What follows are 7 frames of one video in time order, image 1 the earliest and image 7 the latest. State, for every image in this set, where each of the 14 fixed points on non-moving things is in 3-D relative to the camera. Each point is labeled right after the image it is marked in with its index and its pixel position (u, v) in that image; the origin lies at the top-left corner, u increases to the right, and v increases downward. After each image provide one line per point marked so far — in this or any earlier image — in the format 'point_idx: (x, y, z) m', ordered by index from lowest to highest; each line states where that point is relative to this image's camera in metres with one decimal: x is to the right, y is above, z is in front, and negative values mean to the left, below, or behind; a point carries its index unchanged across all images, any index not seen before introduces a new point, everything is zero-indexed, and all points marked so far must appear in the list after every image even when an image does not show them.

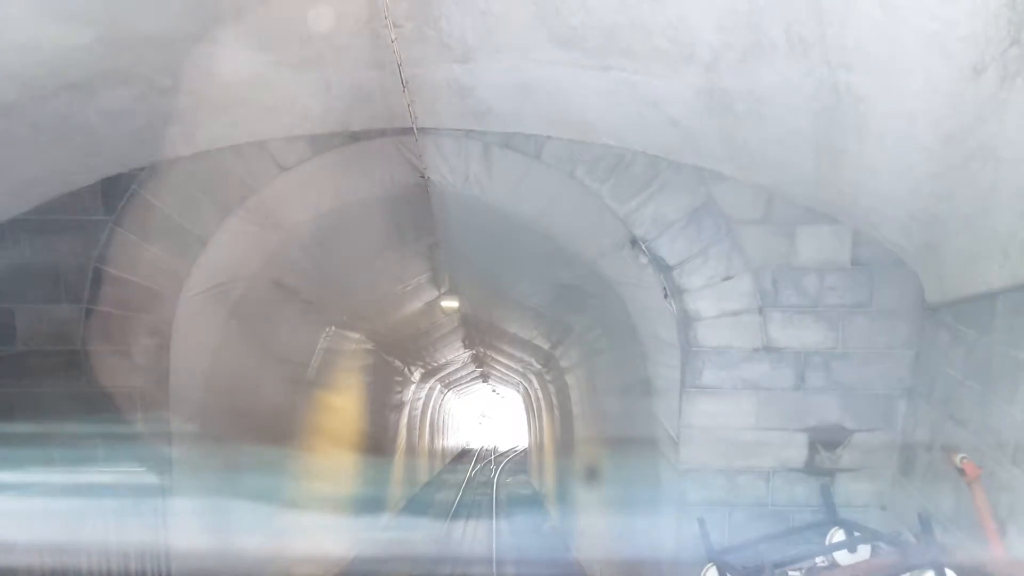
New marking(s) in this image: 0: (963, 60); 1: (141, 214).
0: (+1.4, +0.7, +2.3) m
1: (-1.9, +0.4, +4.1) m
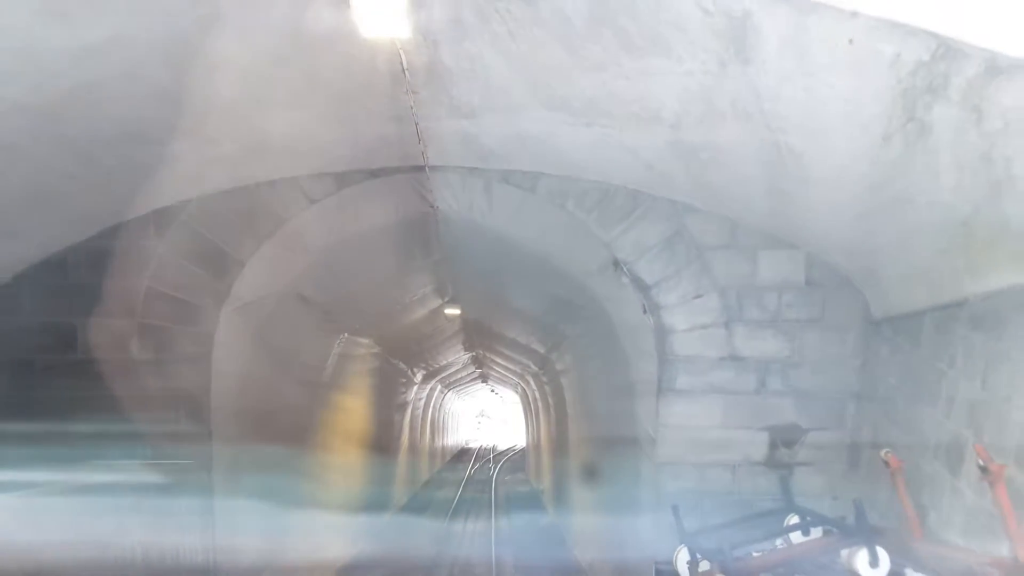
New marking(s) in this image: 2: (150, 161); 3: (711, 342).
0: (+1.4, +0.6, +2.9) m
1: (-1.9, +0.3, +4.7) m
2: (-1.8, +0.6, +4.0) m
3: (+1.1, -0.3, +4.4) m
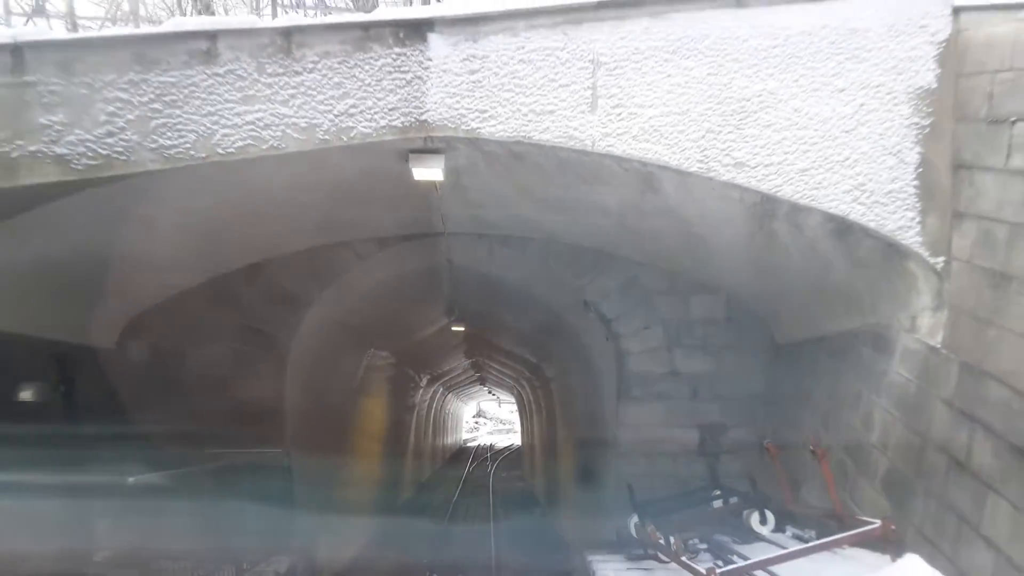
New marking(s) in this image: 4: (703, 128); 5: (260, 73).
0: (+1.4, +0.3, +4.4) m
1: (-2.0, 0.0, +6.2) m
2: (-1.9, +0.3, +5.5) m
3: (+1.1, -0.6, +5.9) m
4: (+0.9, +0.8, +3.8) m
5: (-1.1, +1.0, +3.5) m
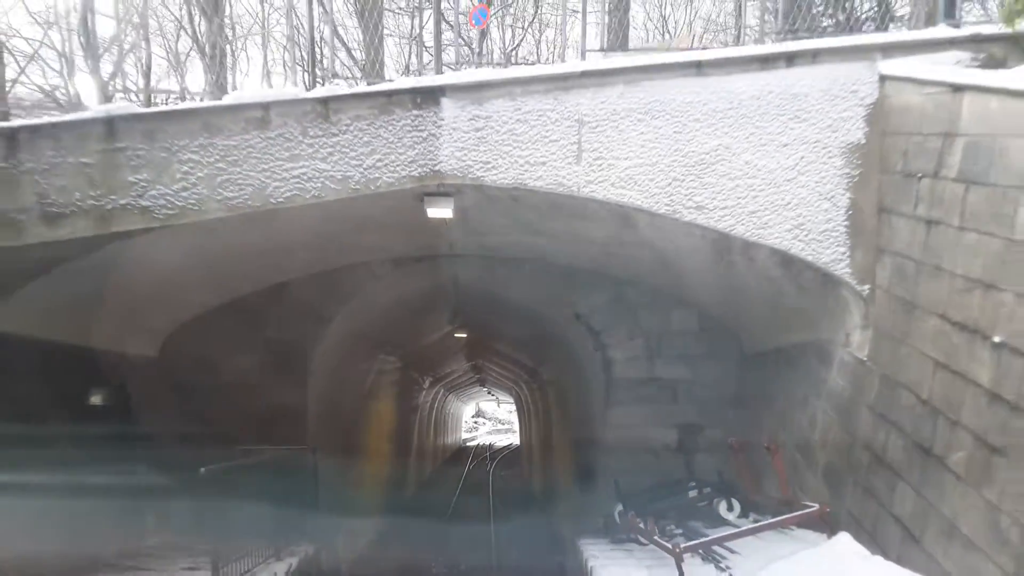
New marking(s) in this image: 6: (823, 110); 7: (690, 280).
0: (+1.4, +0.2, +5.1) m
1: (-2.0, -0.1, +6.9) m
2: (-1.9, +0.2, +6.2) m
3: (+1.1, -0.7, +6.7) m
4: (+0.9, +0.7, +4.5) m
5: (-1.1, +0.8, +4.2) m
6: (+1.8, +1.0, +4.5) m
7: (+1.3, +0.1, +5.8) m
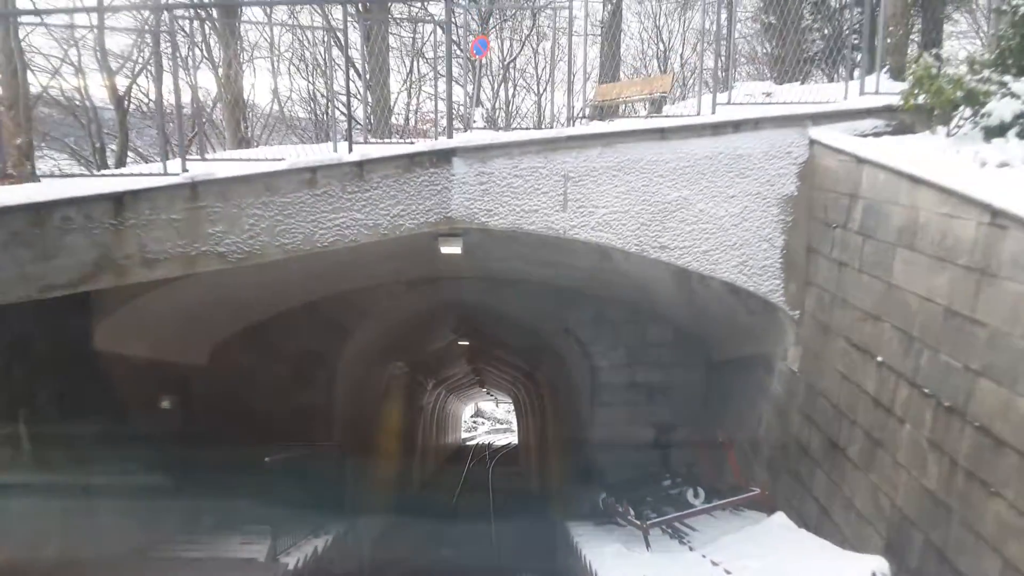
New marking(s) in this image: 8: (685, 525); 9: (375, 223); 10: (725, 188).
0: (+1.3, 0.0, +6.2) m
1: (-2.0, -0.3, +7.9) m
2: (-1.9, 0.0, +7.3) m
3: (+1.1, -0.9, +7.7) m
4: (+0.9, +0.5, +5.5) m
5: (-1.2, +0.7, +5.2) m
6: (+1.8, +0.9, +5.5) m
7: (+1.3, -0.1, +6.9) m
8: (+1.4, -1.9, +6.1) m
9: (-1.0, +0.5, +5.3) m
10: (+1.5, +0.7, +5.5) m
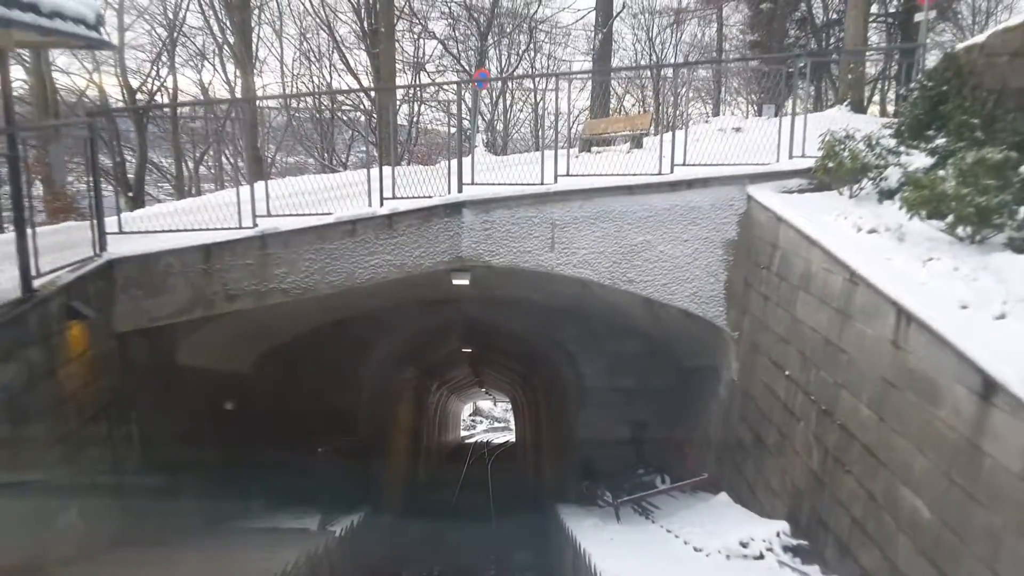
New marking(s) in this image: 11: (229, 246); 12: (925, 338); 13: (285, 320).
0: (+1.3, -0.2, +7.6) m
1: (-2.0, -0.5, +9.3) m
2: (-1.9, -0.2, +8.6) m
3: (+1.1, -1.1, +9.1) m
4: (+0.9, +0.2, +6.9) m
5: (-1.2, +0.4, +6.6) m
6: (+1.8, +0.6, +6.9) m
7: (+1.3, -0.3, +8.2) m
8: (+1.4, -2.1, +7.5) m
9: (-1.0, +0.2, +6.7) m
10: (+1.5, +0.5, +6.9) m
11: (-2.3, +0.3, +6.2) m
12: (+2.1, -0.3, +3.9) m
13: (-2.2, -0.3, +7.4) m
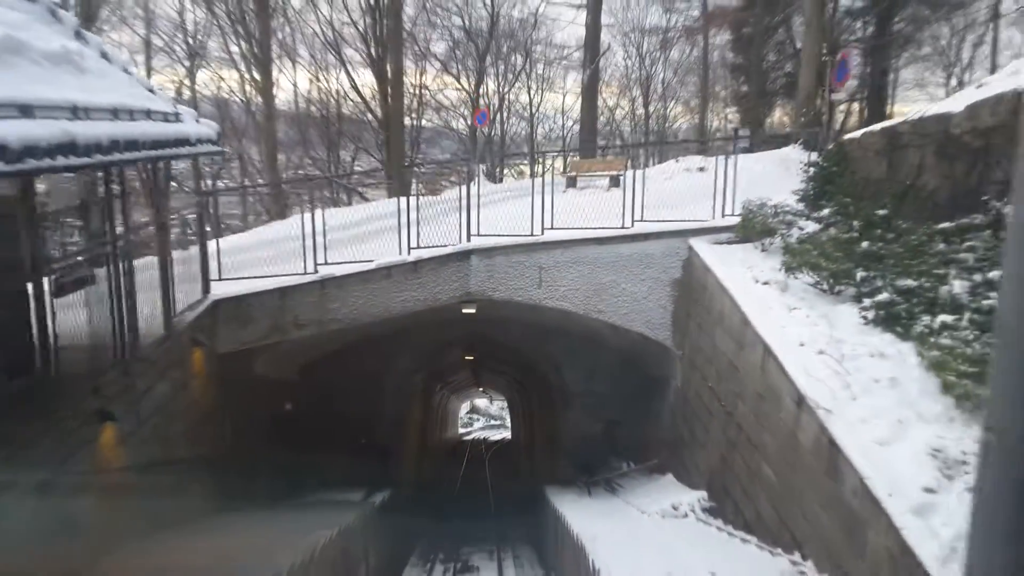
0: (+1.3, -0.6, +9.7) m
1: (-2.1, -0.9, +11.4) m
2: (-2.0, -0.5, +10.7) m
3: (+1.0, -1.5, +11.2) m
4: (+0.9, -0.1, +9.0) m
5: (-1.2, +0.1, +8.7) m
6: (+1.8, +0.3, +9.0) m
7: (+1.3, -0.7, +10.3) m
8: (+1.3, -2.5, +9.6) m
9: (-1.0, -0.1, +8.8) m
10: (+1.5, +0.1, +9.0) m
11: (-2.3, 0.0, +8.3) m
12: (+2.1, -0.6, +6.0) m
13: (-2.3, -0.6, +9.5) m
